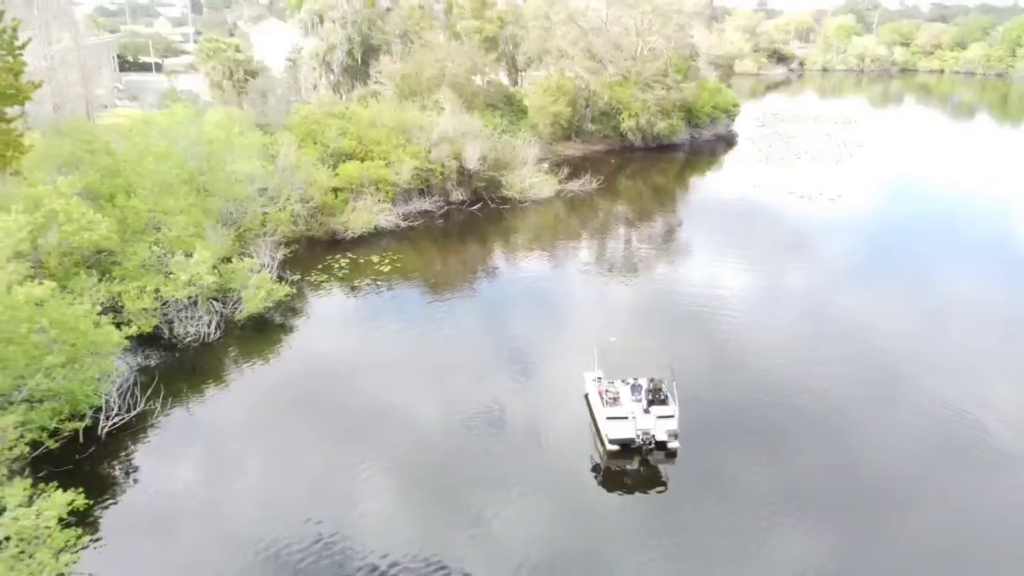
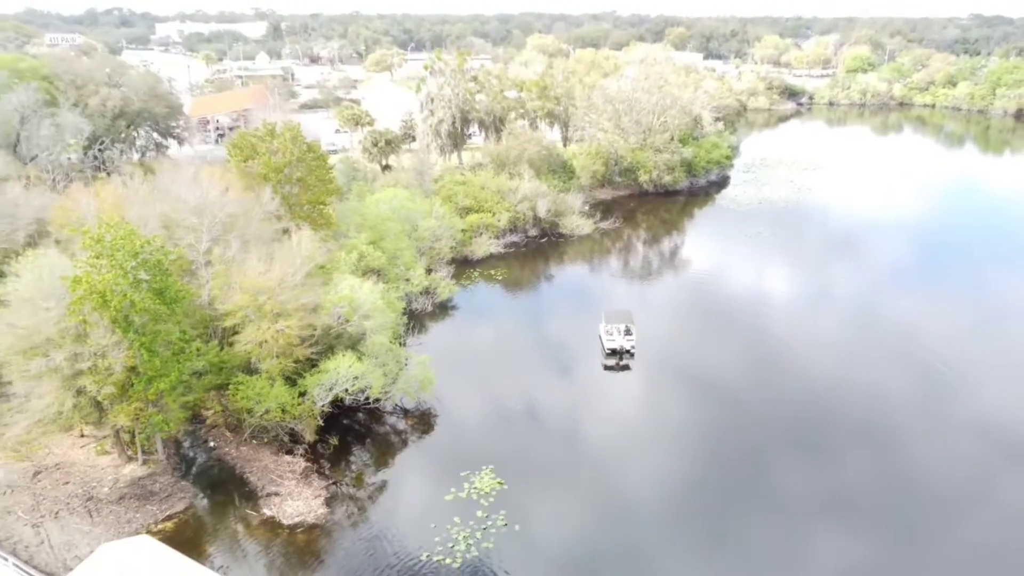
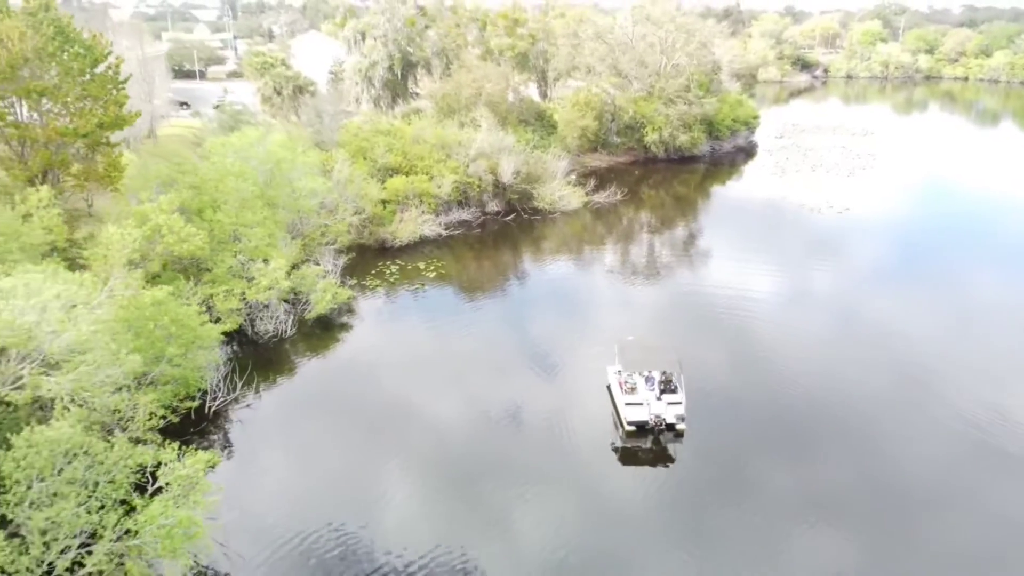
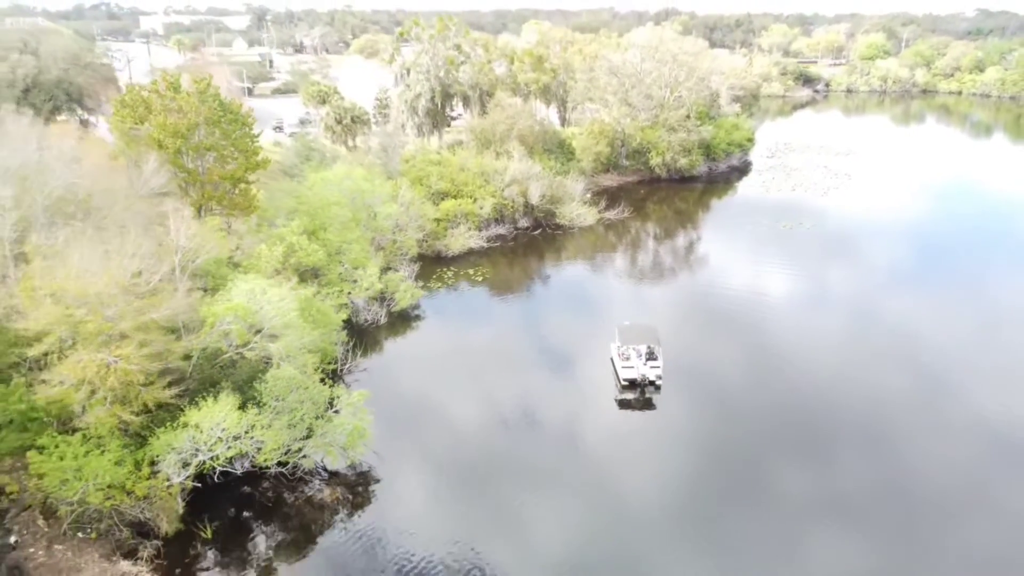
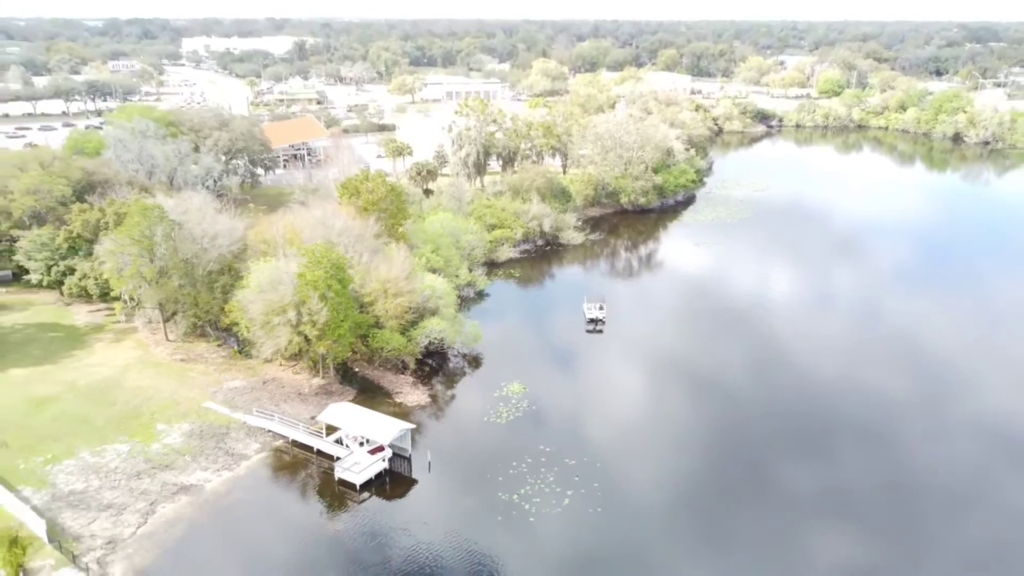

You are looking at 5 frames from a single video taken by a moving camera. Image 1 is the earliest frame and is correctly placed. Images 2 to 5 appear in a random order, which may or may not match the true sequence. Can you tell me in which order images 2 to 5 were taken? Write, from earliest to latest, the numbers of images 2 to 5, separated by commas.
3, 4, 2, 5
